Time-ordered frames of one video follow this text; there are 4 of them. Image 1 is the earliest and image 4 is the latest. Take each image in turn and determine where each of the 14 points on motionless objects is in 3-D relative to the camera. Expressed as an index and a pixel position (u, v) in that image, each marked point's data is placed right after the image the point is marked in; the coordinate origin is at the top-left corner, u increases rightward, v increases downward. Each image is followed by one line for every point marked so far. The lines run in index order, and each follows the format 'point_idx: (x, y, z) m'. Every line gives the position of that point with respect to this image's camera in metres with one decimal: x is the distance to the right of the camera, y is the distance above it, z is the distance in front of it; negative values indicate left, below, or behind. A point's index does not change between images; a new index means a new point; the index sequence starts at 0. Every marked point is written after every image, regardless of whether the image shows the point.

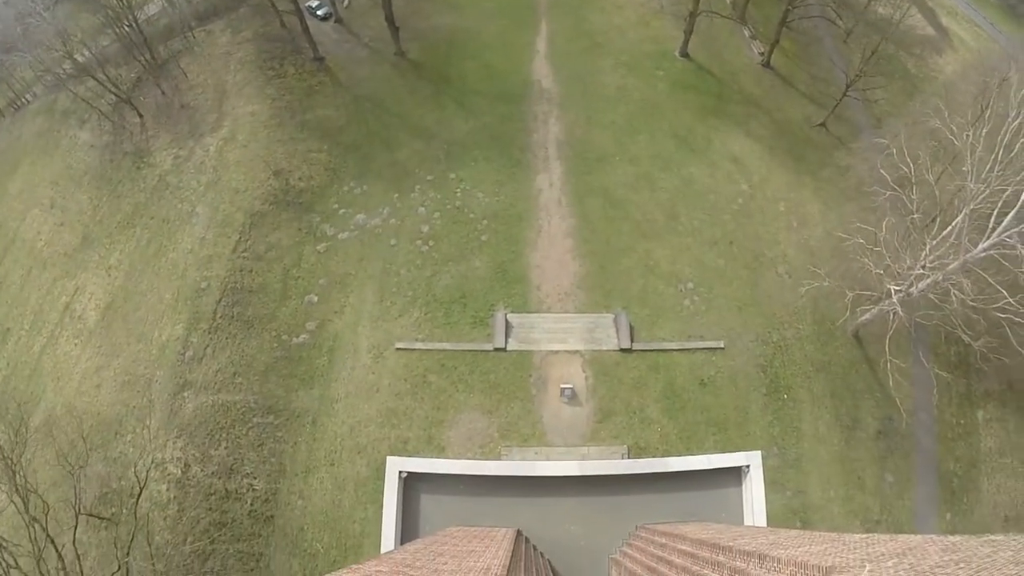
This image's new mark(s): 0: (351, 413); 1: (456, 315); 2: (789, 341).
0: (-6.0, -4.6, +15.1) m
1: (-2.2, -0.9, +15.5) m
2: (+11.0, -2.1, +16.3) m
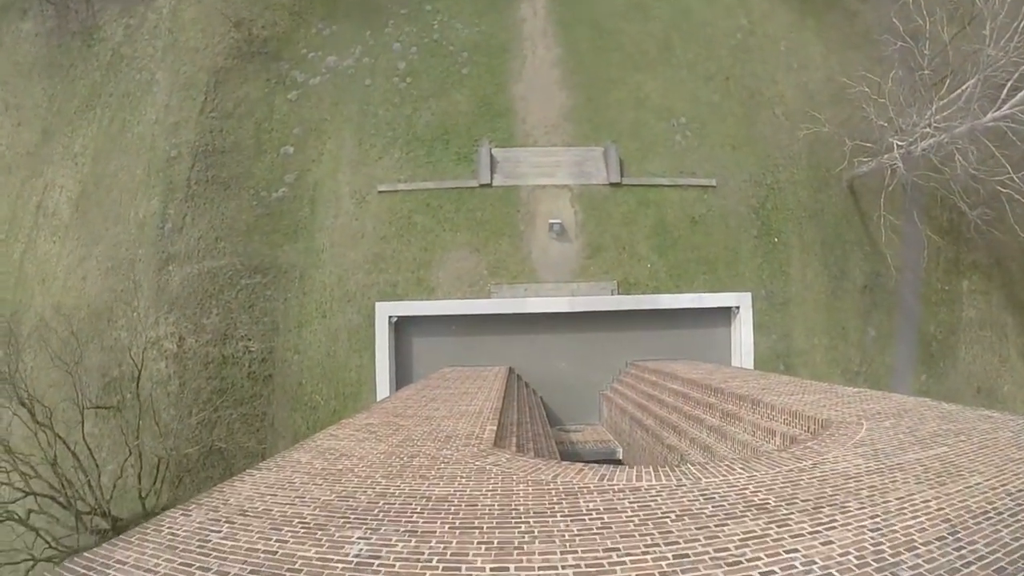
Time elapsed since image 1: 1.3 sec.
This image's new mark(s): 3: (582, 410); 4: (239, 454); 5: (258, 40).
0: (-6.3, +0.8, +14.9) m
1: (-2.7, +4.6, +14.8) m
2: (+10.5, +4.0, +15.9) m
3: (+2.6, -4.4, +15.0) m
4: (-10.2, -6.2, +15.3) m
5: (-10.1, +9.8, +16.4) m
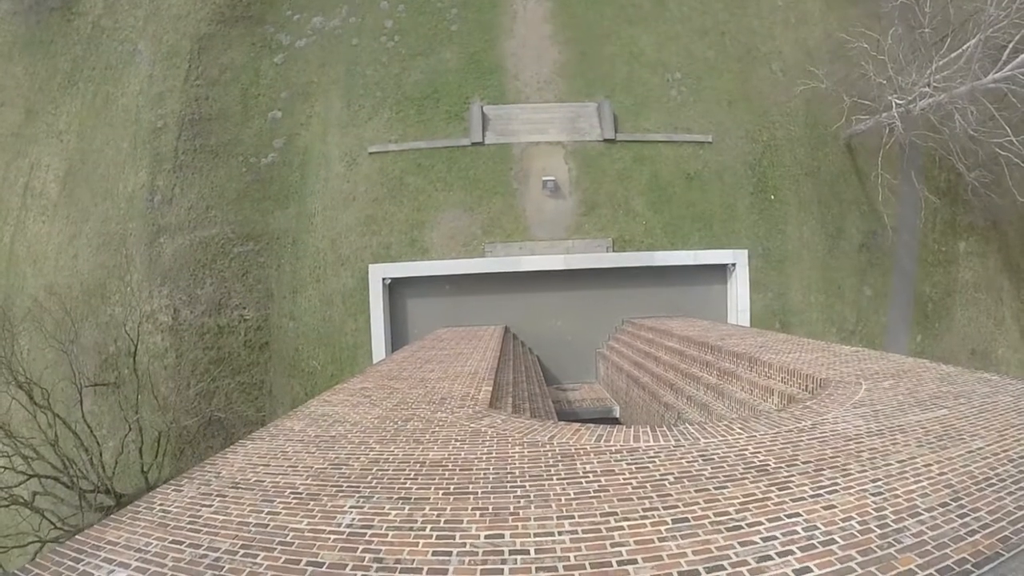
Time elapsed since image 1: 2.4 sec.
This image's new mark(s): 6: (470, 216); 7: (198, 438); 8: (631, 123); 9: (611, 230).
0: (-6.5, +2.1, +14.7) m
1: (-2.9, +5.9, +14.6) m
2: (+10.3, +5.6, +15.8) m
3: (+2.5, -3.0, +15.0) m
4: (-10.2, -5.0, +15.3) m
5: (-10.5, +11.0, +15.9) m
6: (-1.4, +2.2, +14.2) m
7: (-11.7, -5.5, +15.4) m
8: (+4.3, +5.7, +14.7) m
9: (+3.5, +1.8, +14.4) m
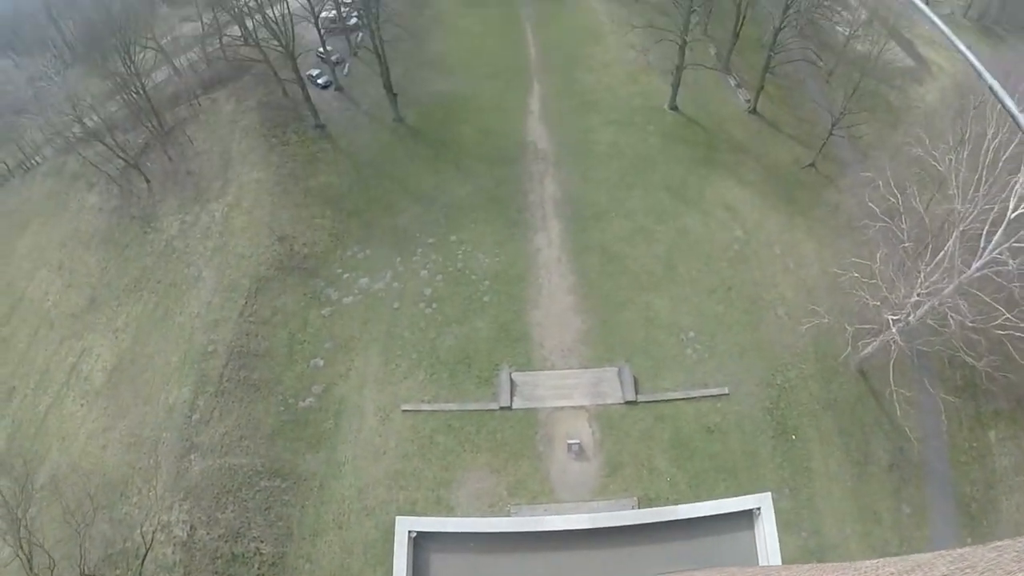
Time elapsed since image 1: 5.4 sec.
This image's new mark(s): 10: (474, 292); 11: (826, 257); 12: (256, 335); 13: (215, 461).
0: (-5.7, -6.8, +15.1) m
1: (-2.0, -3.0, +15.6) m
2: (+11.2, -3.7, +16.3) m
3: (+3.3, -11.9, +14.1) m
4: (-9.5, -13.8, +14.4) m
5: (-9.5, +1.7, +18.1) m
6: (-0.6, -6.6, +14.5) m
7: (-10.9, -14.3, +14.3) m
8: (+5.2, -3.4, +15.5) m
9: (+4.4, -7.1, +14.5) m
10: (-1.7, +0.3, +16.6) m
11: (+14.1, +1.4, +18.4) m
12: (-10.9, -1.8, +17.2) m
13: (-11.6, -7.0, +16.2) m
